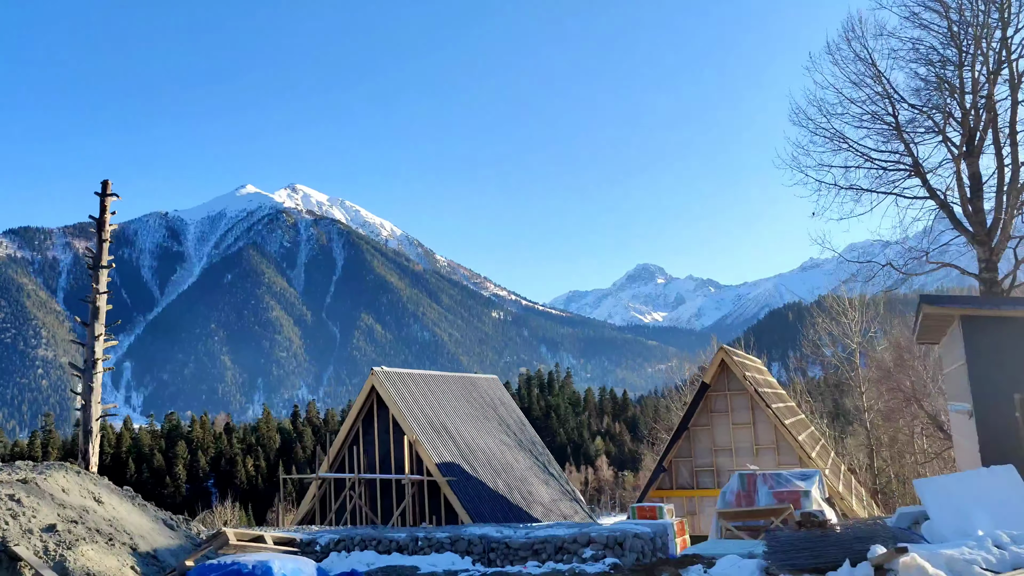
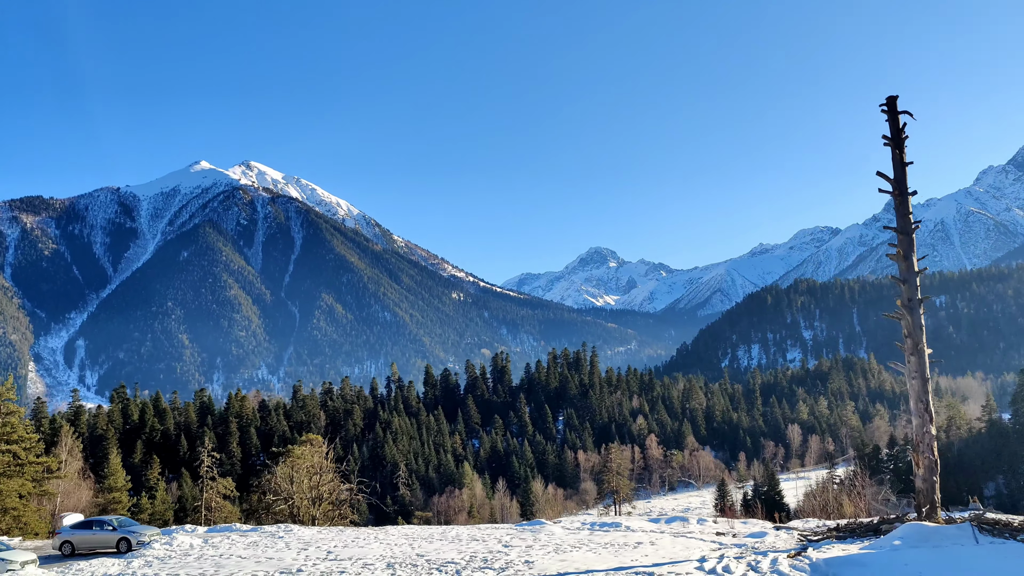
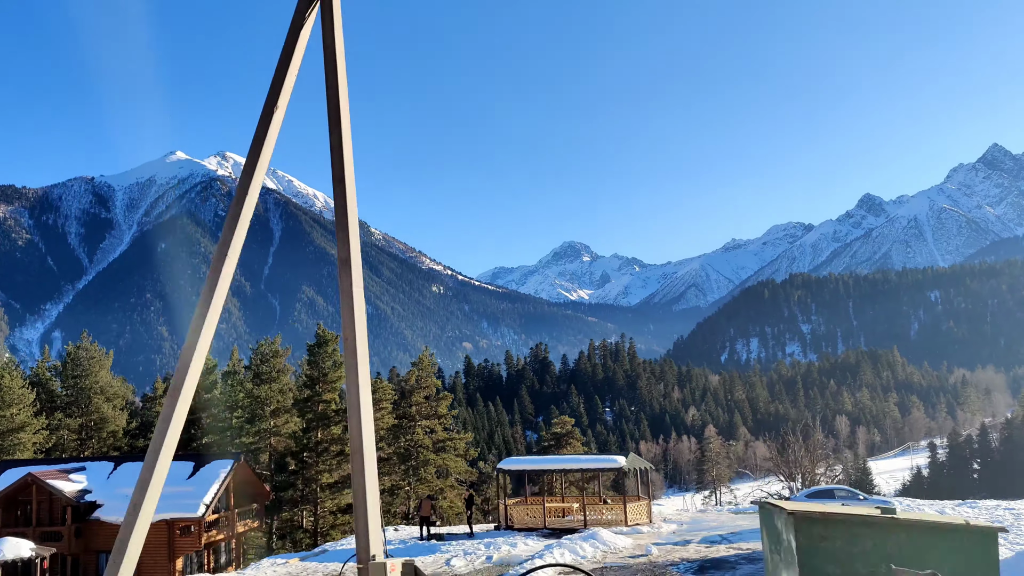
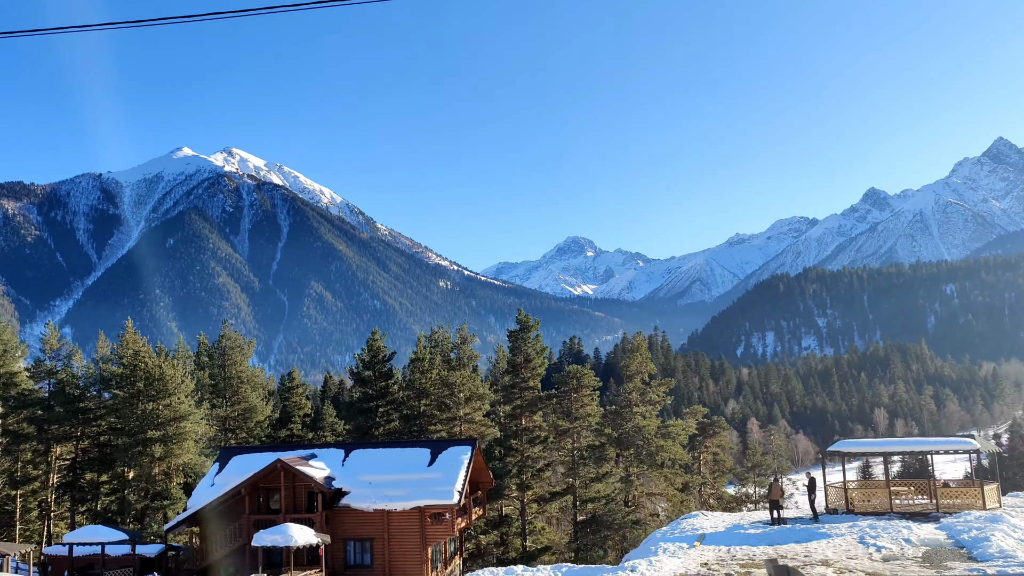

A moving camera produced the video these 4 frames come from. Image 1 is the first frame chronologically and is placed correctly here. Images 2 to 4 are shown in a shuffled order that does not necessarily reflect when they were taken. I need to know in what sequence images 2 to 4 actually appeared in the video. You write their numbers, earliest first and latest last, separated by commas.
2, 3, 4
